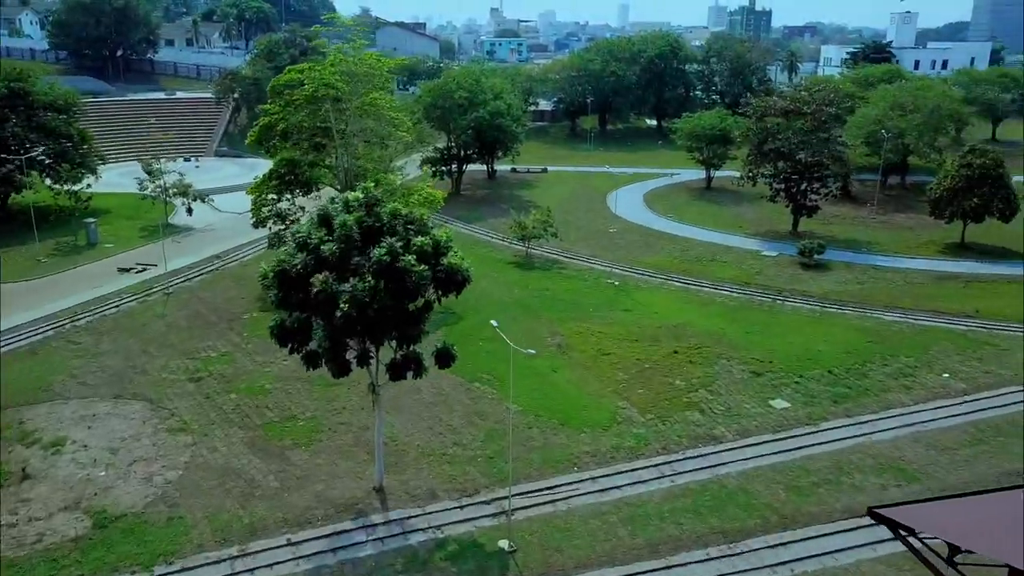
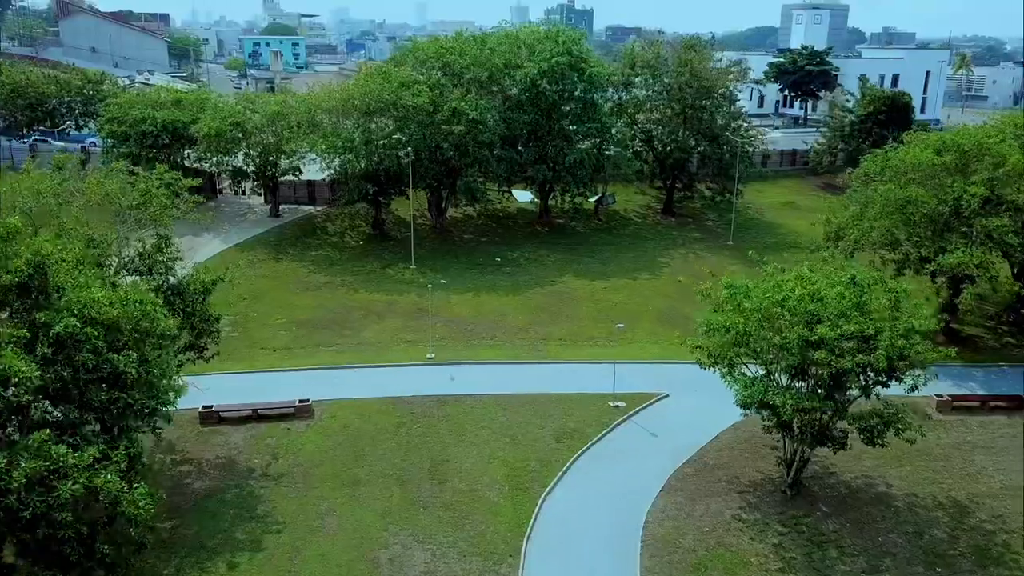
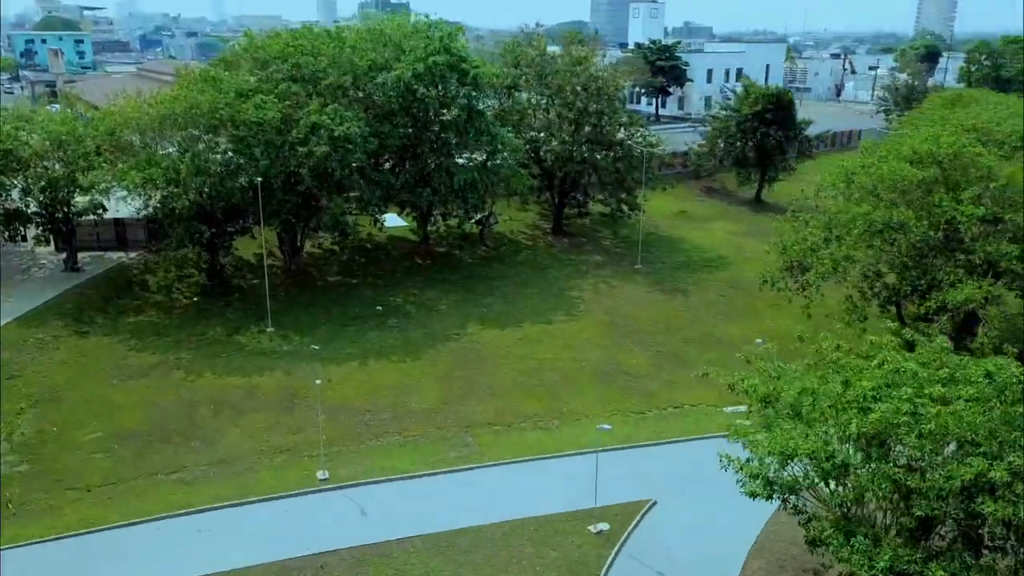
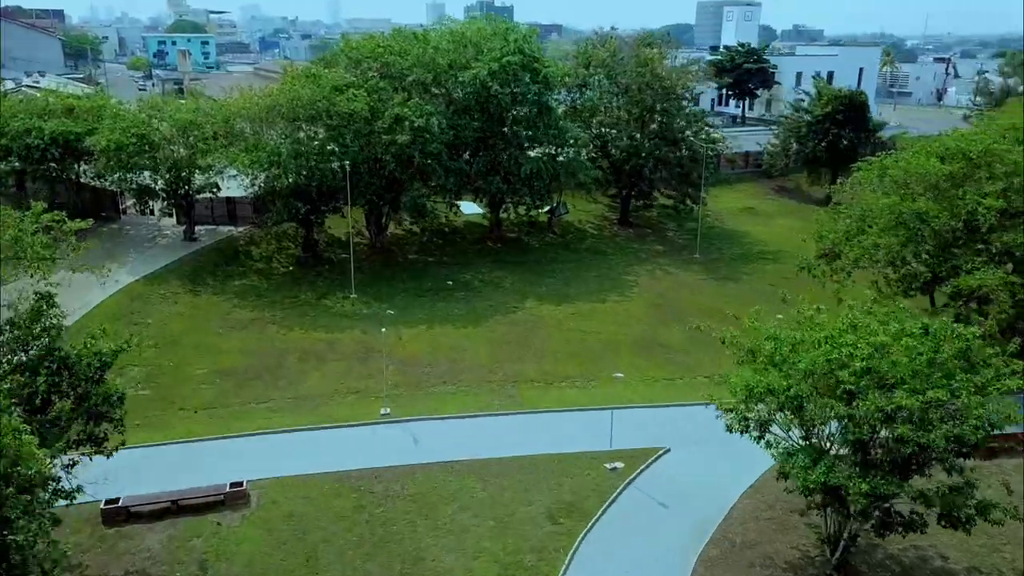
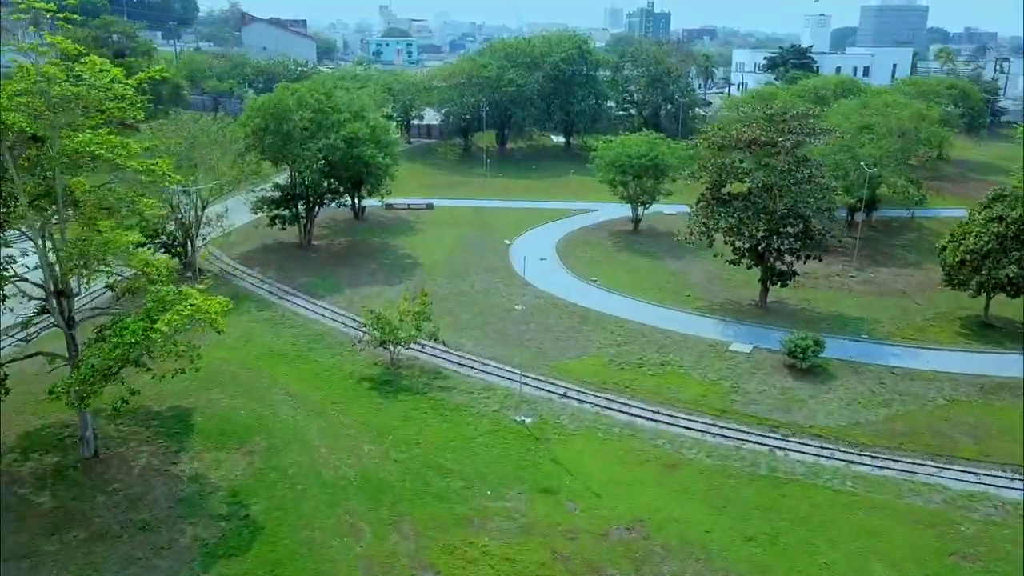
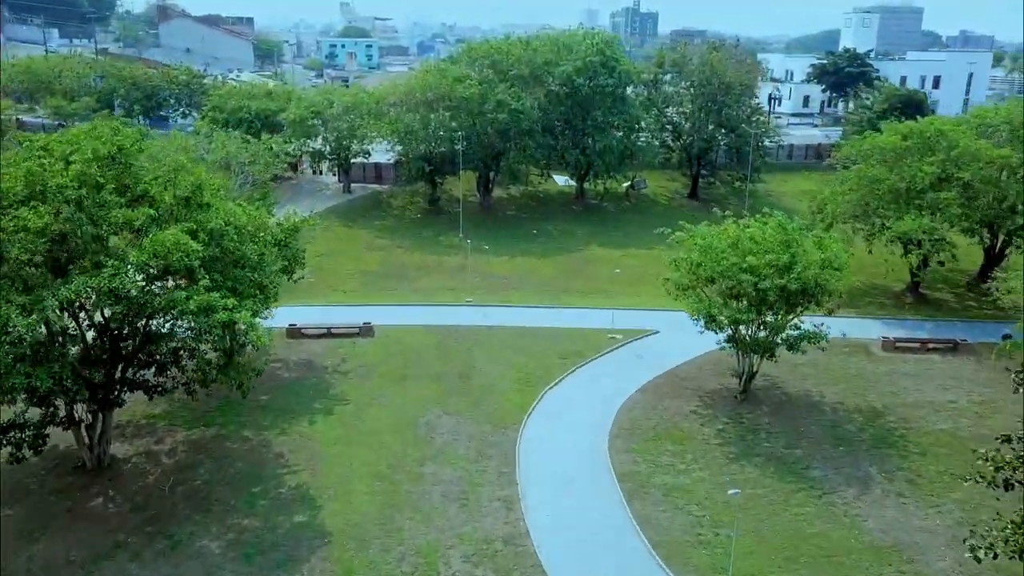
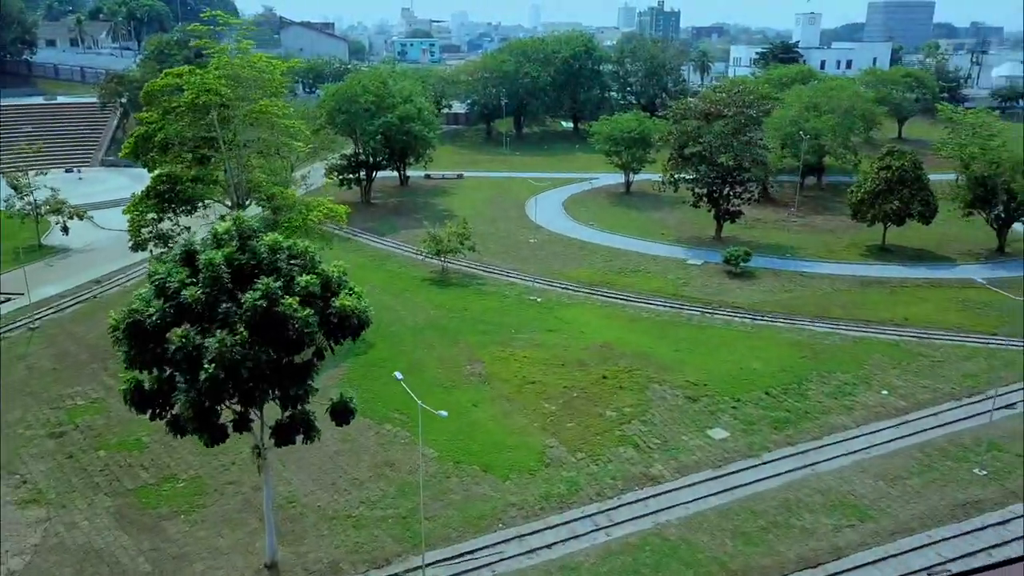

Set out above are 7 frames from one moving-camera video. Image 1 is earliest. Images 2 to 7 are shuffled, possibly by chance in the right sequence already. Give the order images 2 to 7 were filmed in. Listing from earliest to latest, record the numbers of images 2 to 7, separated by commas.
7, 5, 6, 2, 4, 3
